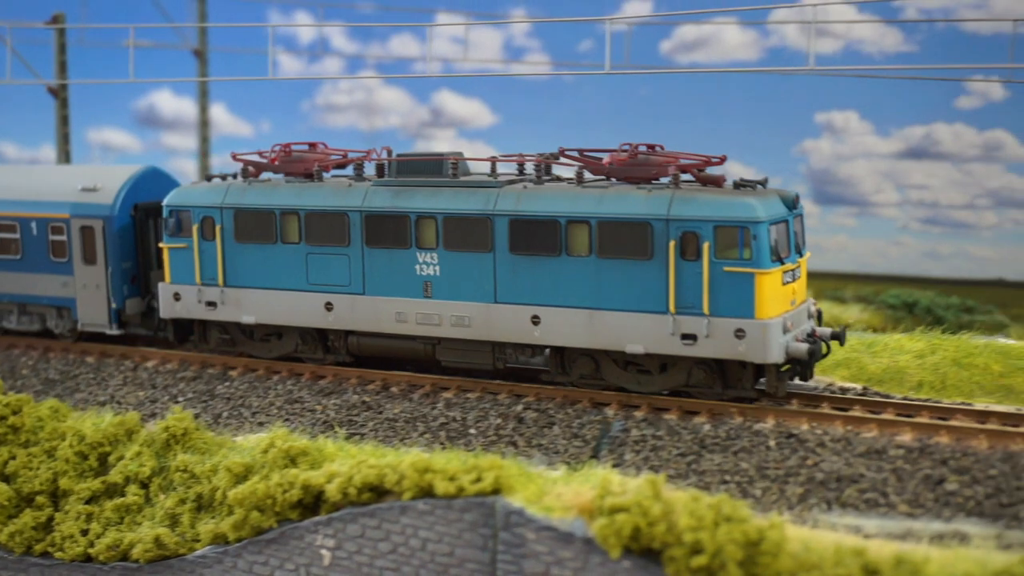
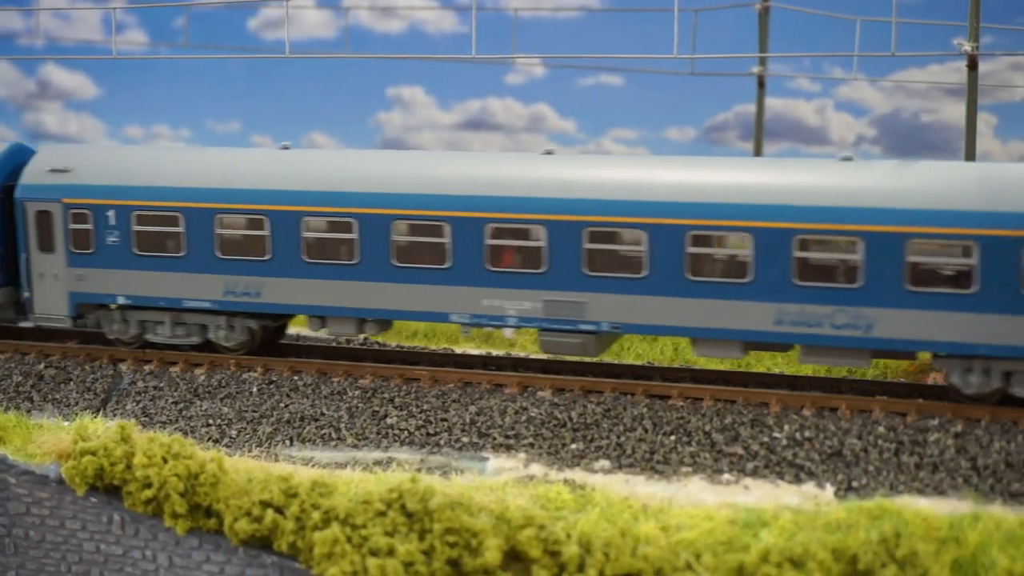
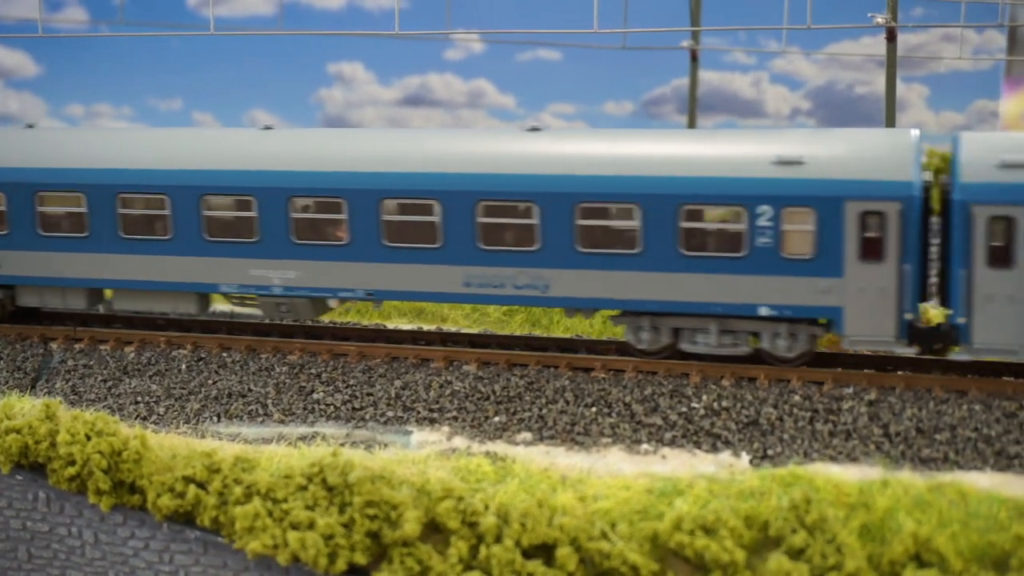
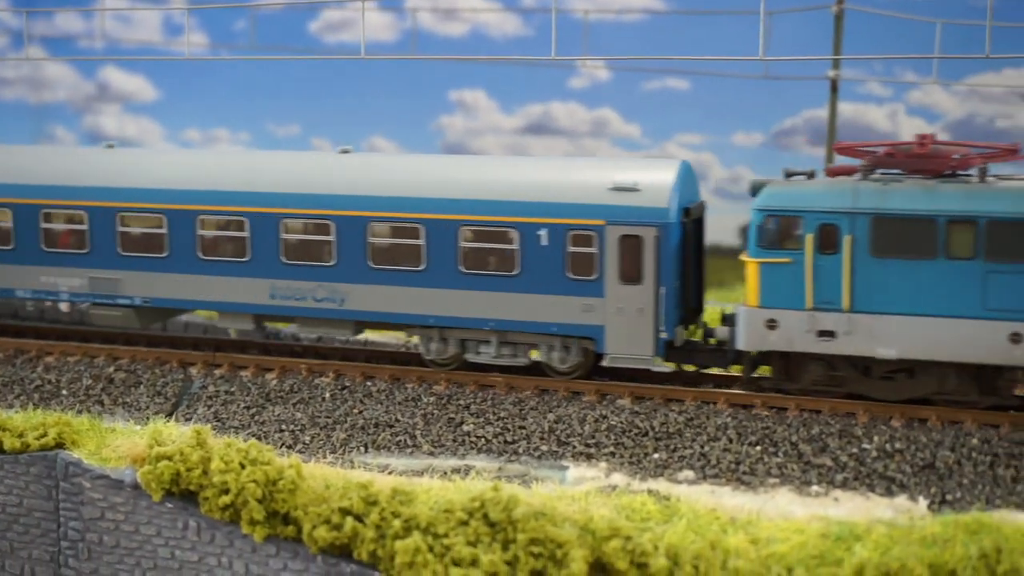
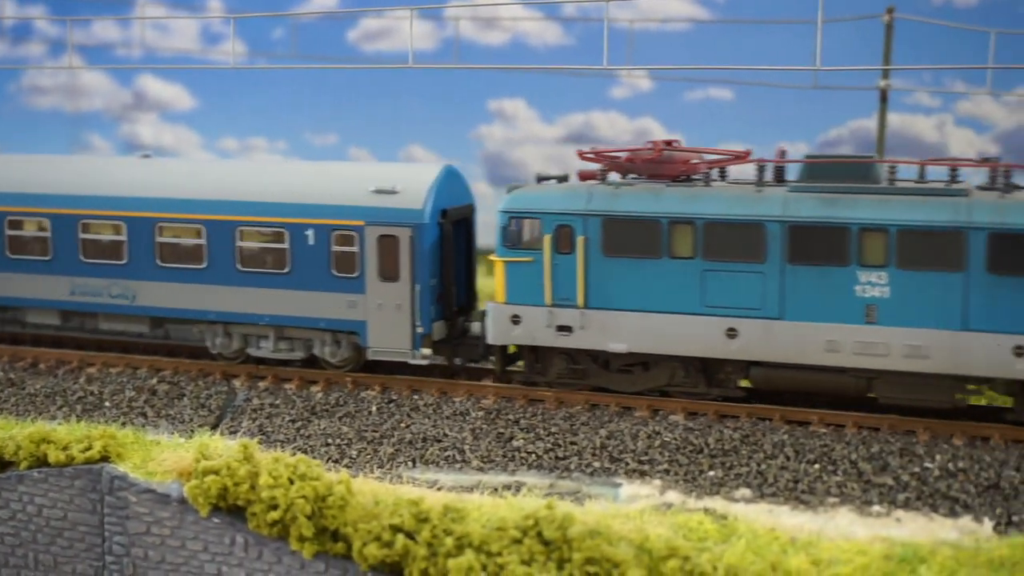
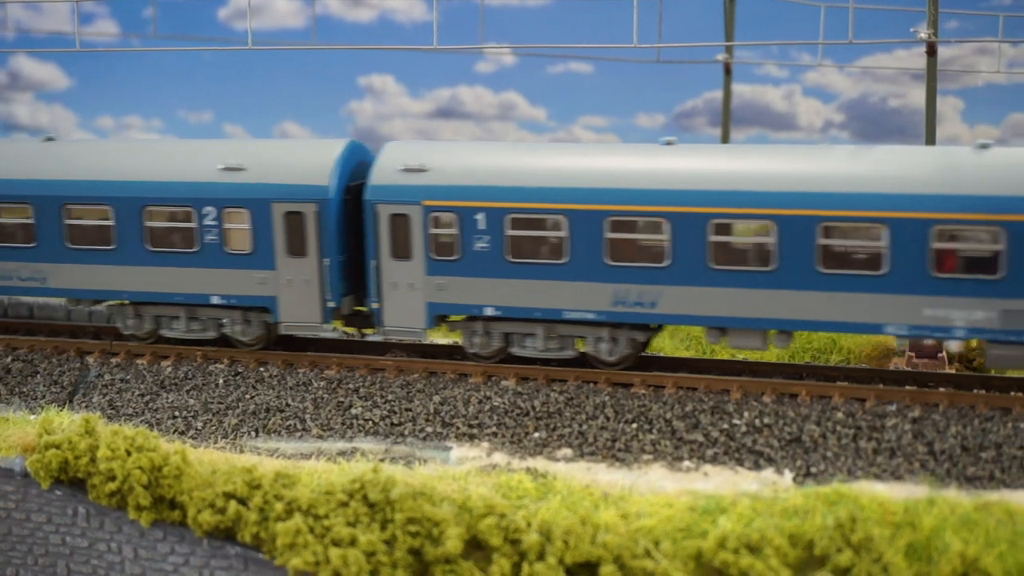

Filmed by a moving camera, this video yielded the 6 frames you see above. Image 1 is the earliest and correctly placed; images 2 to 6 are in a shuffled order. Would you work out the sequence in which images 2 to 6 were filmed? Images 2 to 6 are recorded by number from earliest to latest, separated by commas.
5, 4, 2, 6, 3
